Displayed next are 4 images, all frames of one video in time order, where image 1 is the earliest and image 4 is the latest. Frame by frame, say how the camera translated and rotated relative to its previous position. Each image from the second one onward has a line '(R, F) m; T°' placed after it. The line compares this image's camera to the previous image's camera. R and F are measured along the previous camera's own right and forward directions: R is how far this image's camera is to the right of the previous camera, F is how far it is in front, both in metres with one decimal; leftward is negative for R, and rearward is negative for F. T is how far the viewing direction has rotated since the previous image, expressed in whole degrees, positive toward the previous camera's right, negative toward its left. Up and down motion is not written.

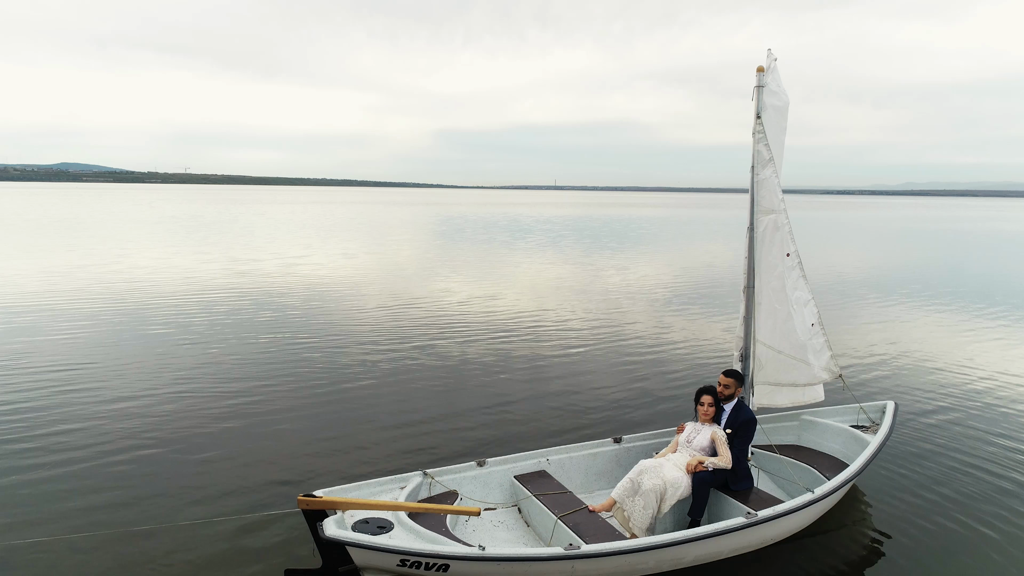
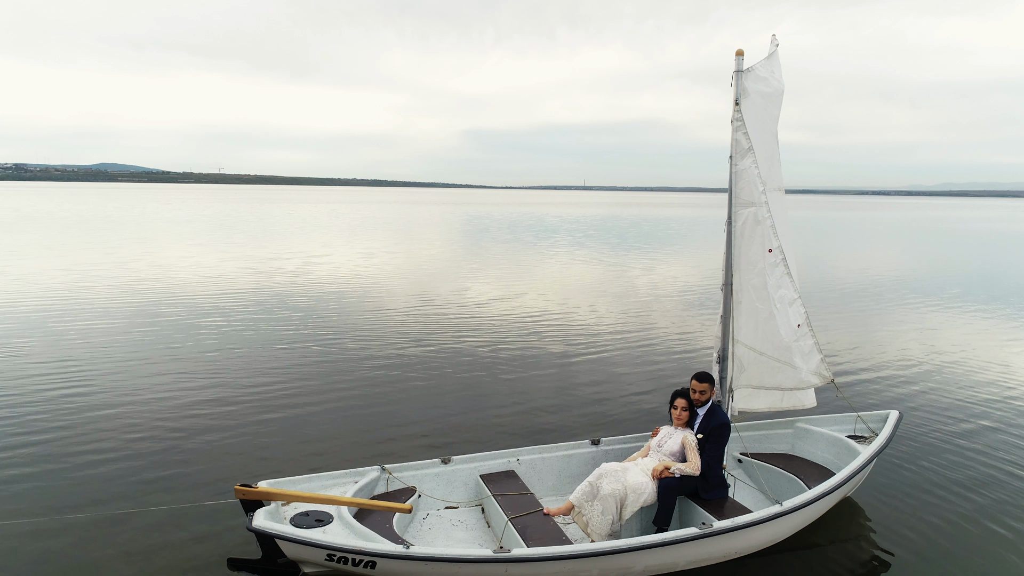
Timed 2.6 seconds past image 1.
(+1.0, +0.3) m; -4°
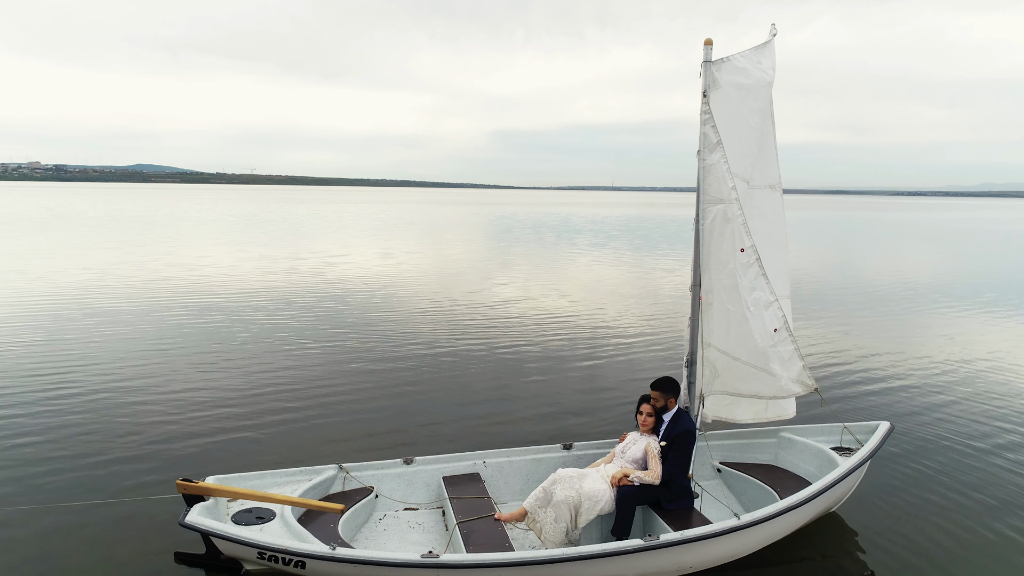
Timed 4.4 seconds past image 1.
(+1.0, +0.2) m; -4°
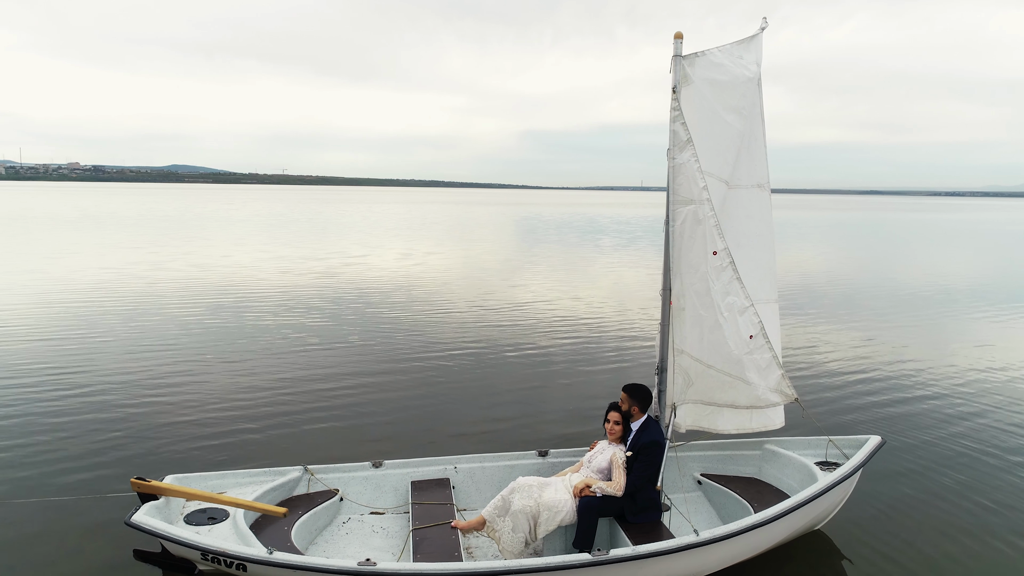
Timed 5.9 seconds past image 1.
(+0.9, +0.2) m; -3°
